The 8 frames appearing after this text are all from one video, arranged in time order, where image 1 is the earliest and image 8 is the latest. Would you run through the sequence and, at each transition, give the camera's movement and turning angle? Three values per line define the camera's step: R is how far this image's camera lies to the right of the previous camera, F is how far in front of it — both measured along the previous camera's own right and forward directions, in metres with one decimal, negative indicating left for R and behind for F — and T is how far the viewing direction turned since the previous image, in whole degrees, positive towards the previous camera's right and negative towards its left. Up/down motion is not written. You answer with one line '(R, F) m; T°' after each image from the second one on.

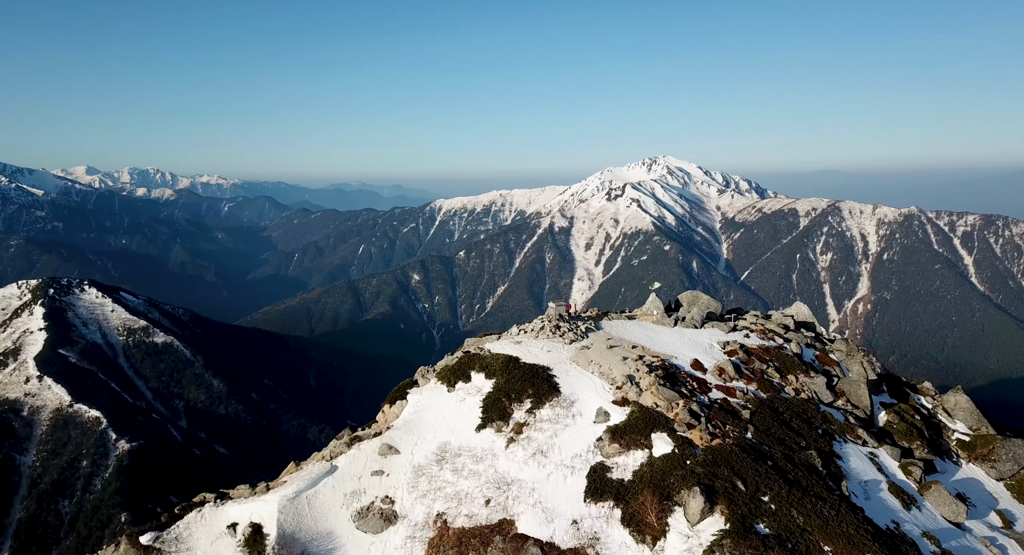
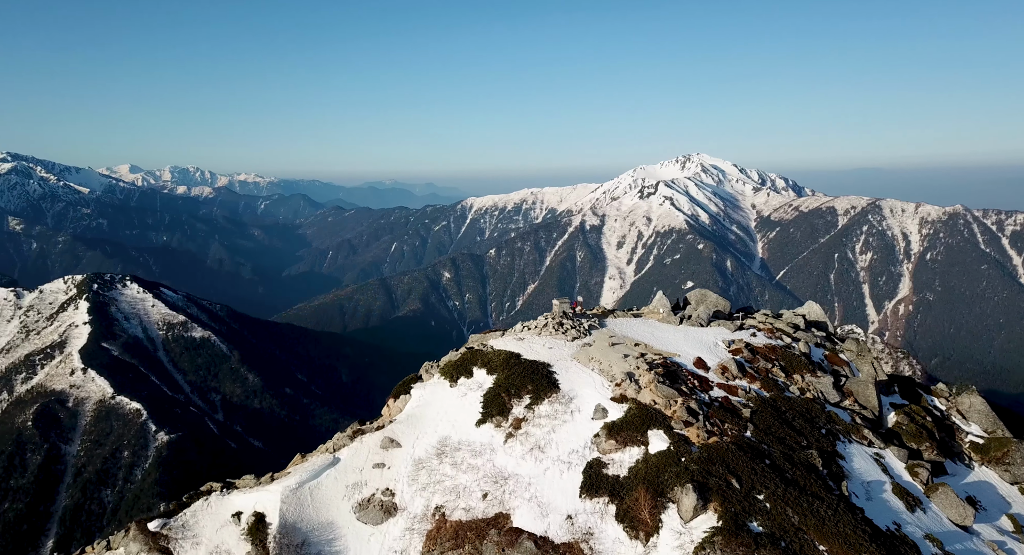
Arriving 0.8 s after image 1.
(+2.0, -0.5) m; -2°
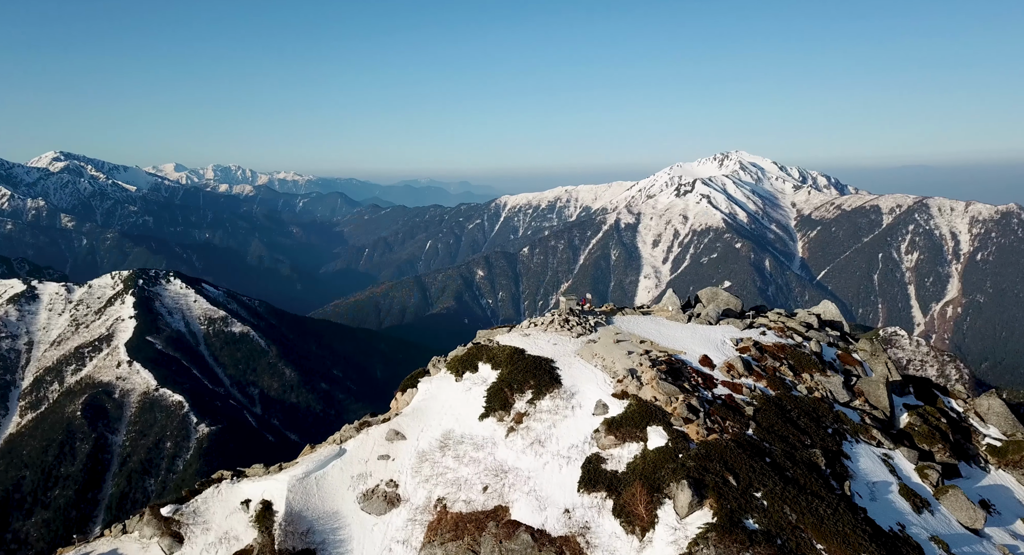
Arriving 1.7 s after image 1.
(+2.0, -0.6) m; -2°
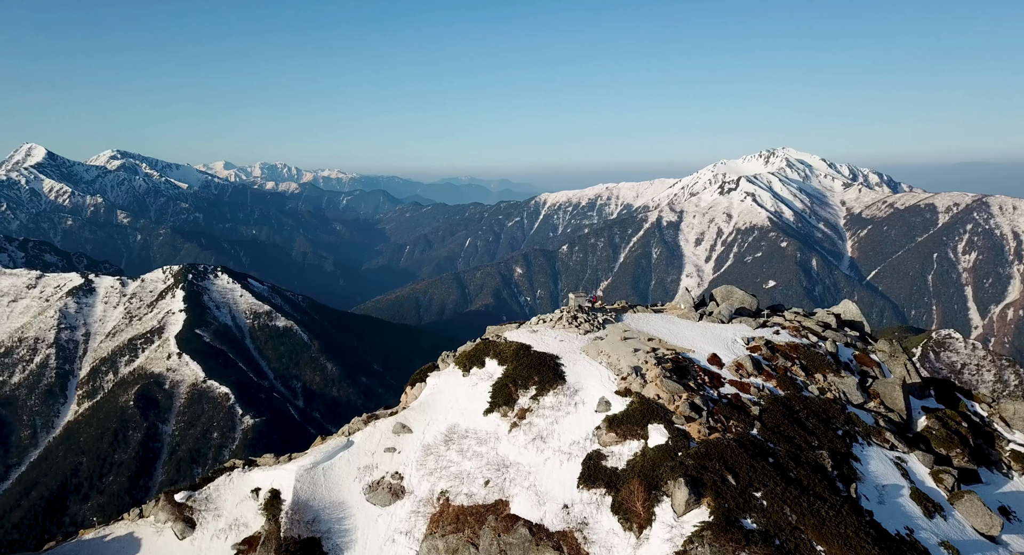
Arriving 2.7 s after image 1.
(+2.3, -0.4) m; -3°
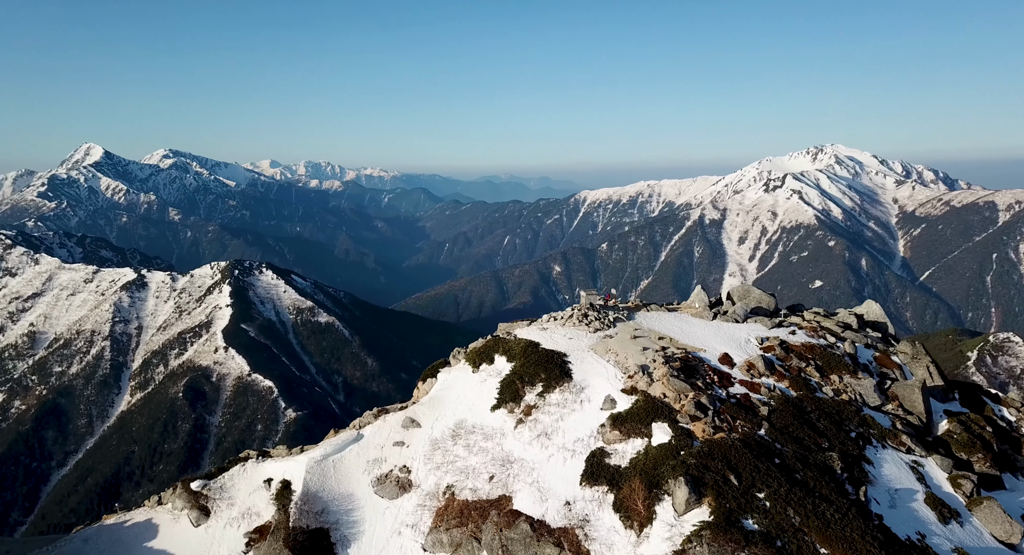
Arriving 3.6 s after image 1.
(+2.1, -0.3) m; -3°
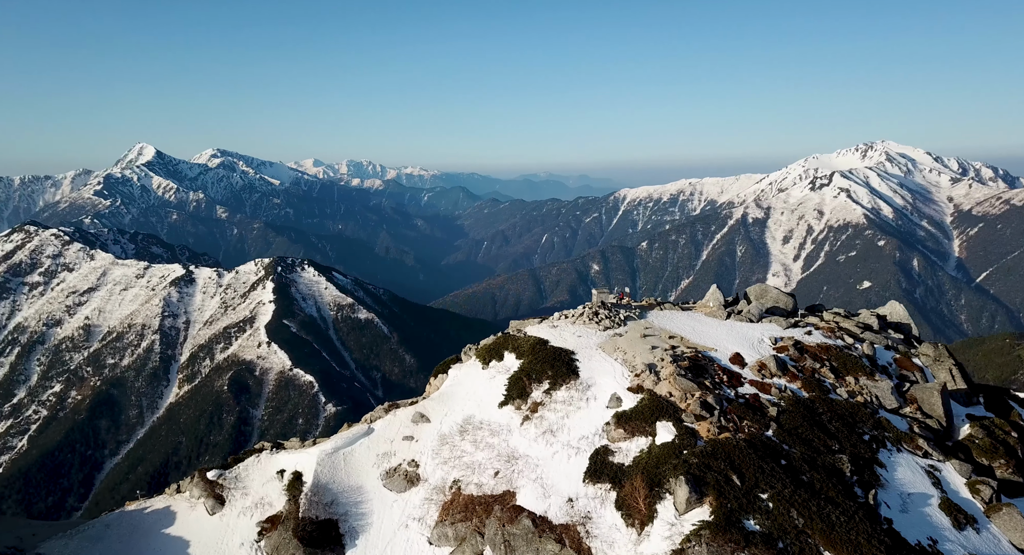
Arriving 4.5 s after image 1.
(+2.1, -0.3) m; -3°
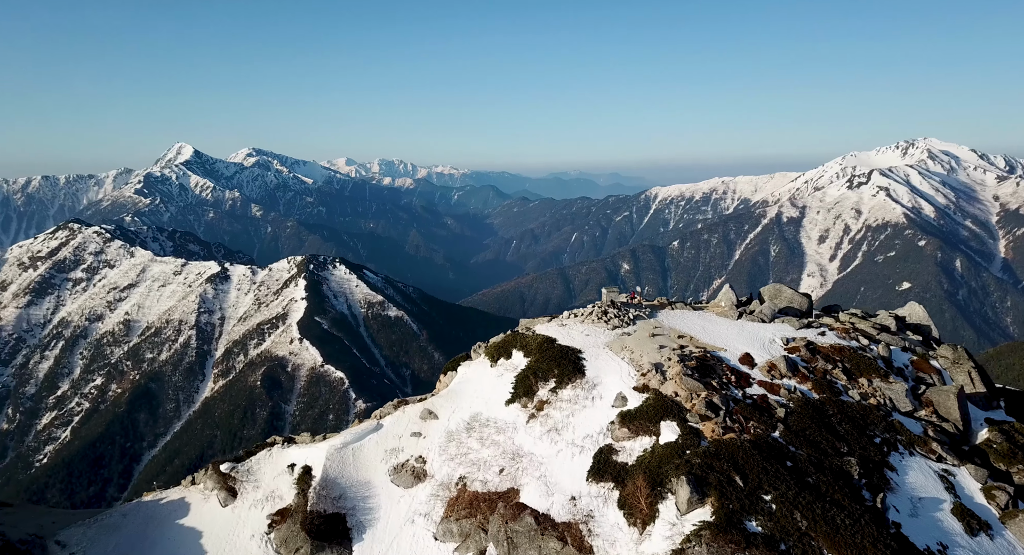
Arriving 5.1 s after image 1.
(+1.5, -0.2) m; -2°
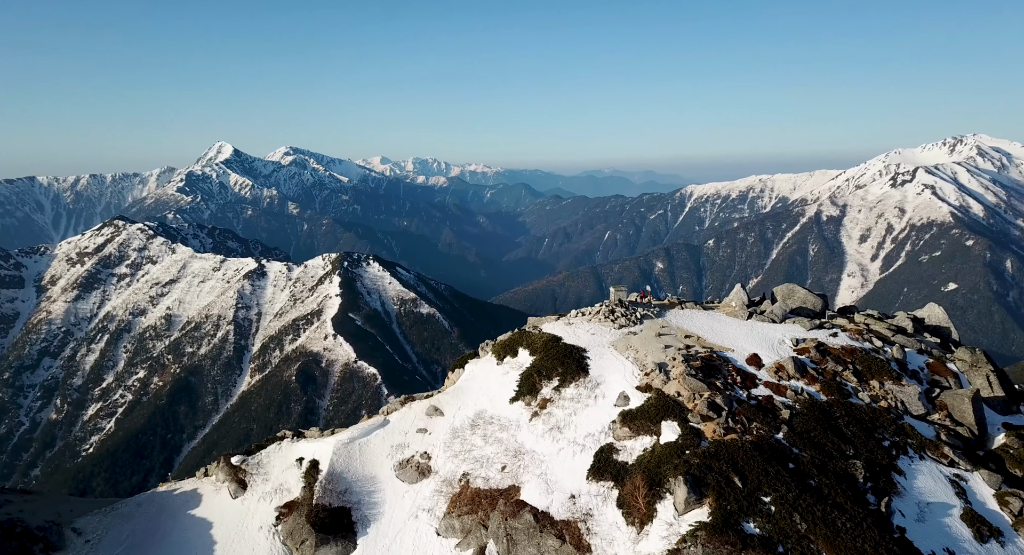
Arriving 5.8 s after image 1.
(+1.9, -0.3) m; -2°
